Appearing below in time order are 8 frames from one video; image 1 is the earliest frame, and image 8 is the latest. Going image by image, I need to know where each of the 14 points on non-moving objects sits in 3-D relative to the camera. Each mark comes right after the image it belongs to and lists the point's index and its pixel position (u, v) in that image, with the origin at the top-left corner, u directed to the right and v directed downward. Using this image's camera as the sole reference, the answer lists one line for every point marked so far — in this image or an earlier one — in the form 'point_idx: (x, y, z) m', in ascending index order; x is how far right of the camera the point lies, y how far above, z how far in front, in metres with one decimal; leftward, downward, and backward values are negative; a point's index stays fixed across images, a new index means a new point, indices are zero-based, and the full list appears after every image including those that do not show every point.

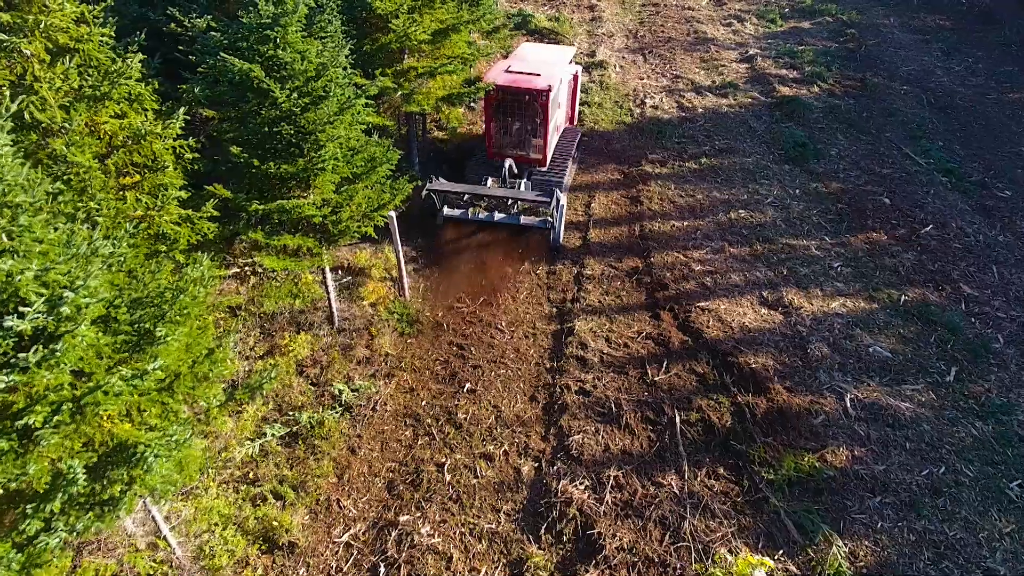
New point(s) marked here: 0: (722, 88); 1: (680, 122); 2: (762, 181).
0: (+6.6, +6.3, +17.1) m
1: (+4.7, +4.7, +15.2) m
2: (+5.9, +2.5, +12.9) m
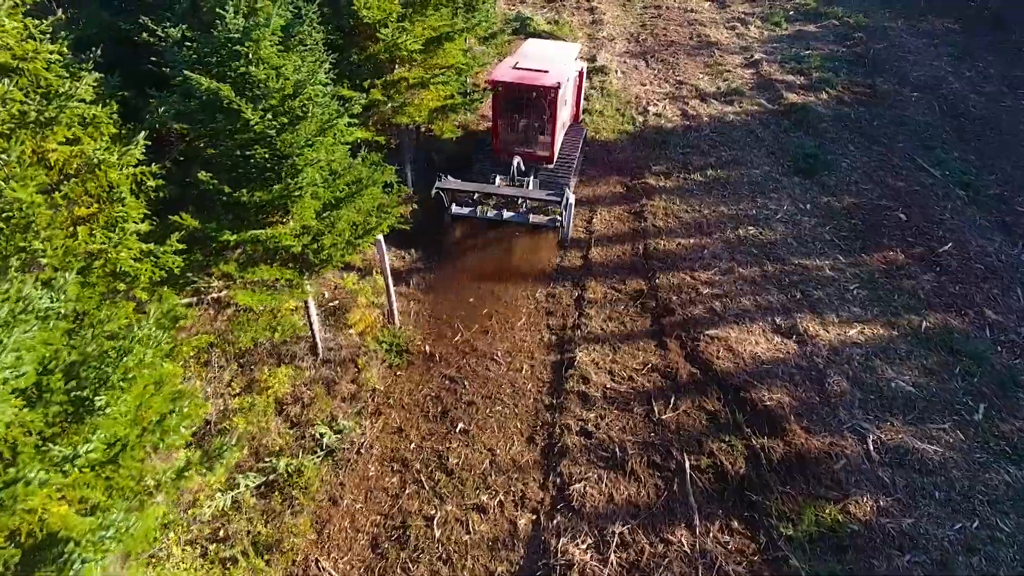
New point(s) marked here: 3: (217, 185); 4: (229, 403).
0: (+6.5, +5.9, +16.5) m
1: (+4.6, +4.2, +14.6) m
2: (+5.9, +2.1, +12.4) m
3: (-3.3, +1.1, +6.0) m
4: (-3.8, -1.6, +7.3) m
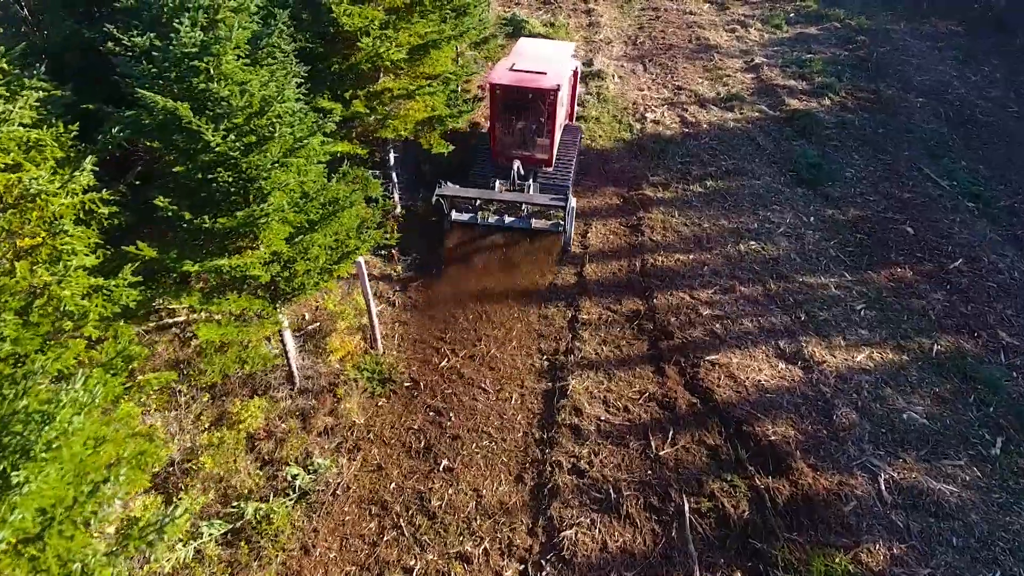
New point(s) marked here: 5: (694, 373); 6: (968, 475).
0: (+6.4, +5.5, +16.1) m
1: (+4.4, +3.9, +14.2) m
2: (+5.7, +1.8, +11.9) m
3: (-3.4, +0.8, +5.6) m
4: (-4.0, -1.9, +6.9) m
5: (+2.7, -1.3, +8.1) m
6: (+5.7, -2.4, +6.9) m
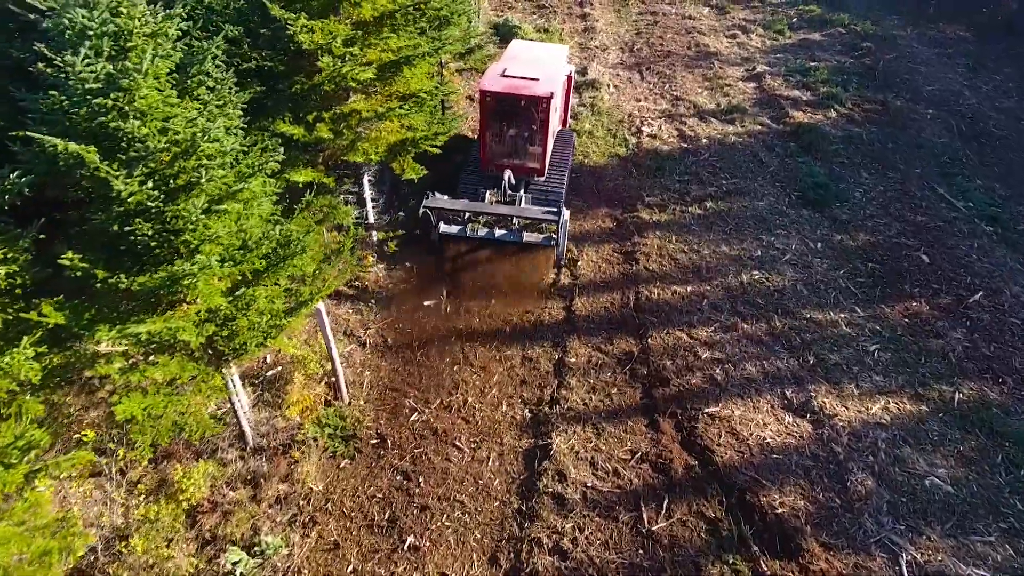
0: (+6.1, +4.9, +15.3) m
1: (+4.1, +3.3, +13.4) m
2: (+5.4, +1.2, +11.1) m
3: (-3.7, +0.2, +4.8) m
4: (-4.3, -2.5, +6.1) m
5: (+2.4, -1.9, +7.4) m
6: (+5.4, -3.0, +6.1) m
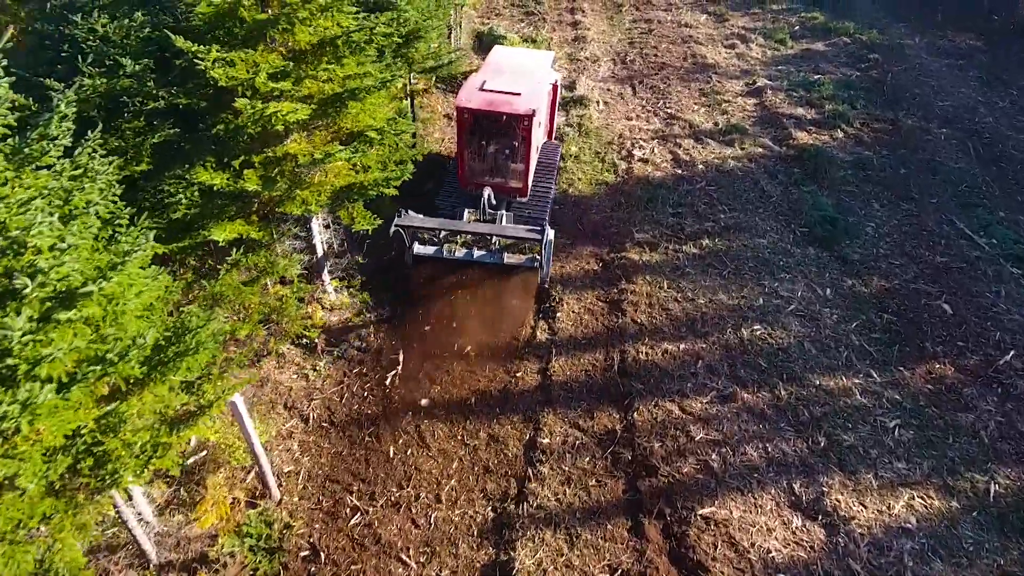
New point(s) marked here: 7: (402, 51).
0: (+5.6, +4.0, +14.1) m
1: (+3.7, +2.4, +12.2) m
2: (+4.9, +0.3, +10.0) m
3: (-4.2, -0.8, +3.6) m
4: (-4.7, -3.5, +4.9) m
5: (+1.9, -2.8, +6.2) m
6: (+5.0, -3.9, +4.9) m
7: (-2.2, +4.7, +10.8) m
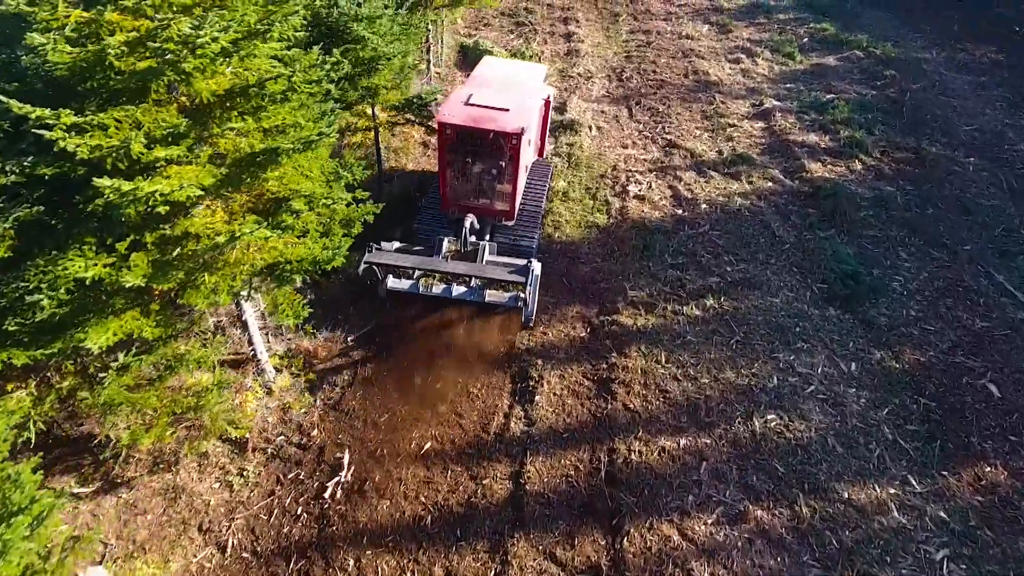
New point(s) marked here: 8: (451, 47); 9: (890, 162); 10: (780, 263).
0: (+5.1, +2.9, +12.7) m
1: (+3.2, +1.3, +10.8) m
2: (+4.5, -0.9, +8.6) m
3: (-4.6, -1.9, +2.2) m
4: (-5.2, -4.6, +3.5) m
5: (+1.5, -4.0, +4.8) m
6: (+4.5, -5.0, +3.6) m
7: (-2.6, +3.6, +9.4) m
8: (-1.9, +7.7, +17.4) m
9: (+8.9, +3.0, +12.9) m
10: (+4.9, +0.5, +10.0) m
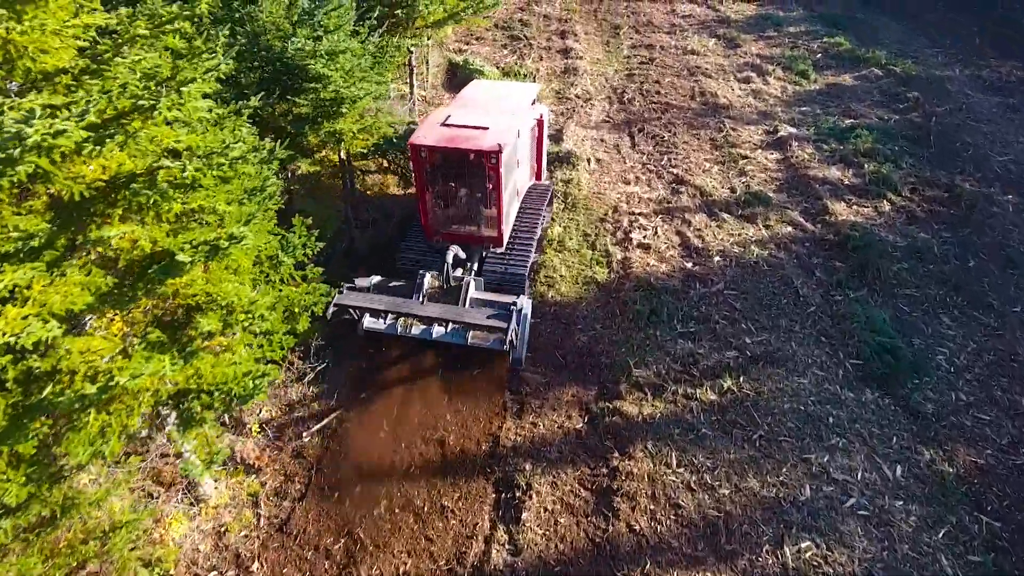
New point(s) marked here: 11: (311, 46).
0: (+4.9, +1.8, +11.4) m
1: (+3.0, +0.1, +9.6) m
2: (+4.3, -2.0, +7.3) m
3: (-4.8, -3.1, +0.9) m
4: (-5.4, -5.8, +2.3) m
5: (+1.3, -5.1, +3.6) m
6: (+4.3, -6.2, +2.3) m
7: (-2.8, +2.4, +8.1) m
8: (-2.2, +6.6, +16.1) m
9: (+8.7, +1.8, +11.6) m
10: (+4.7, -0.7, +8.7) m
11: (-2.8, +3.3, +7.5) m
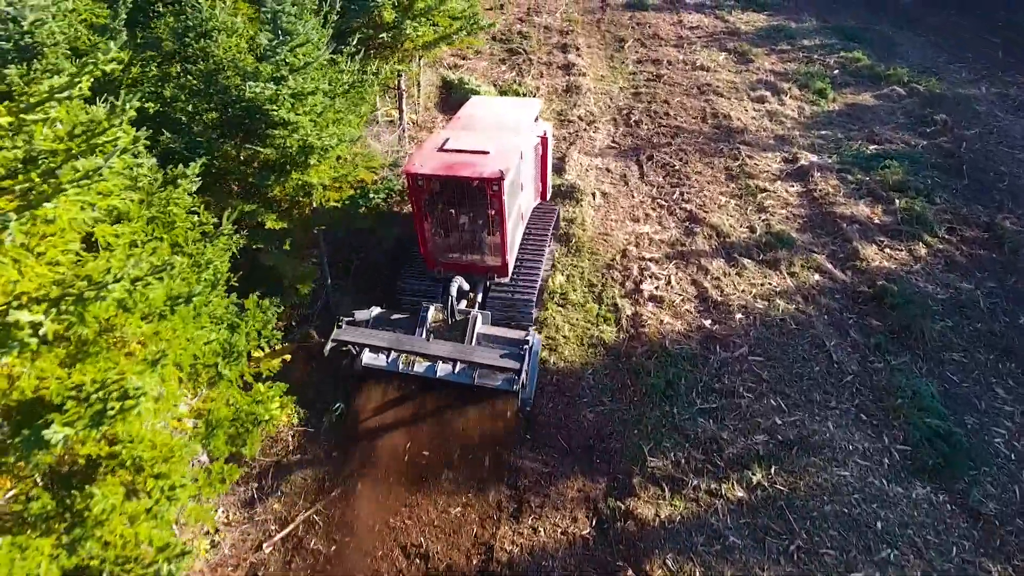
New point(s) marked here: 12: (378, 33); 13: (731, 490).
0: (+4.9, +0.8, +10.4) m
1: (+3.0, -0.9, +8.5) m
2: (+4.2, -3.0, +6.2) m
3: (-4.8, -4.1, -0.1) m
4: (-5.4, -6.7, +1.2) m
5: (+1.3, -6.1, +2.5) m
6: (+4.3, -7.2, +1.3) m
7: (-2.8, +1.5, +7.0) m
8: (-2.2, +5.6, +15.0) m
9: (+8.6, +0.8, +10.5) m
10: (+4.6, -1.7, +7.6) m
11: (-2.8, +2.3, +6.4) m
12: (-2.5, +4.7, +10.0) m
13: (+2.7, -2.5, +6.7) m
